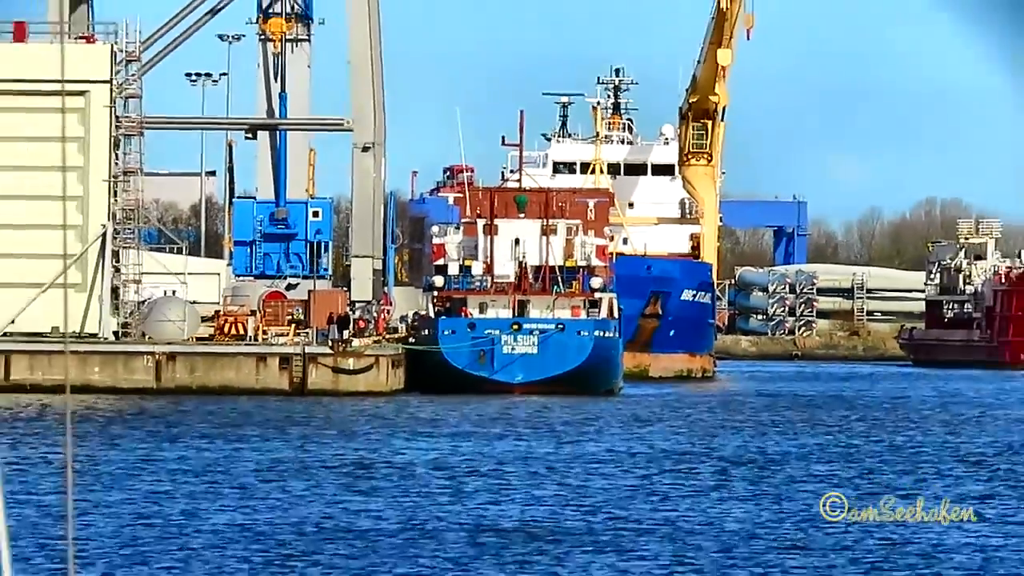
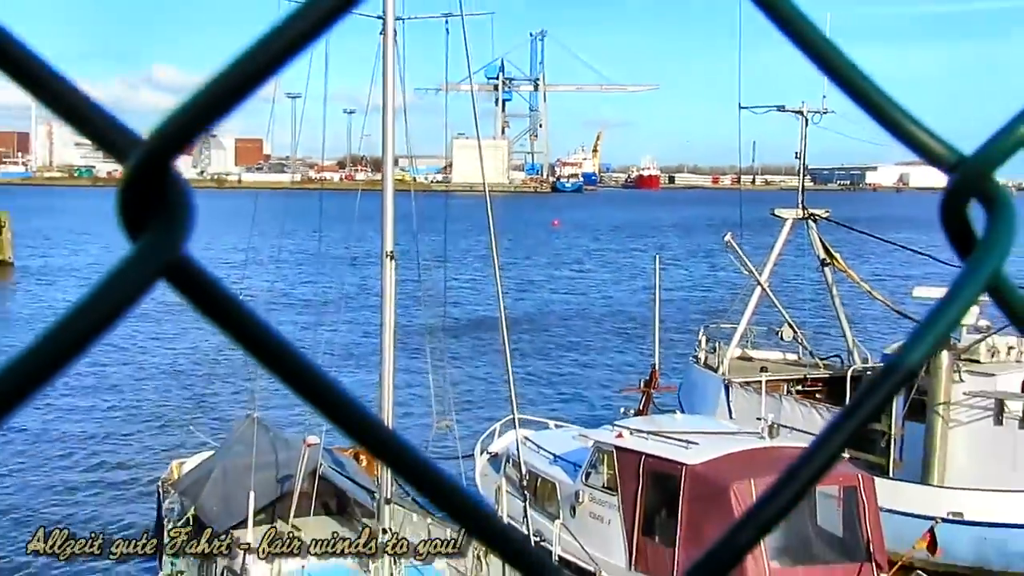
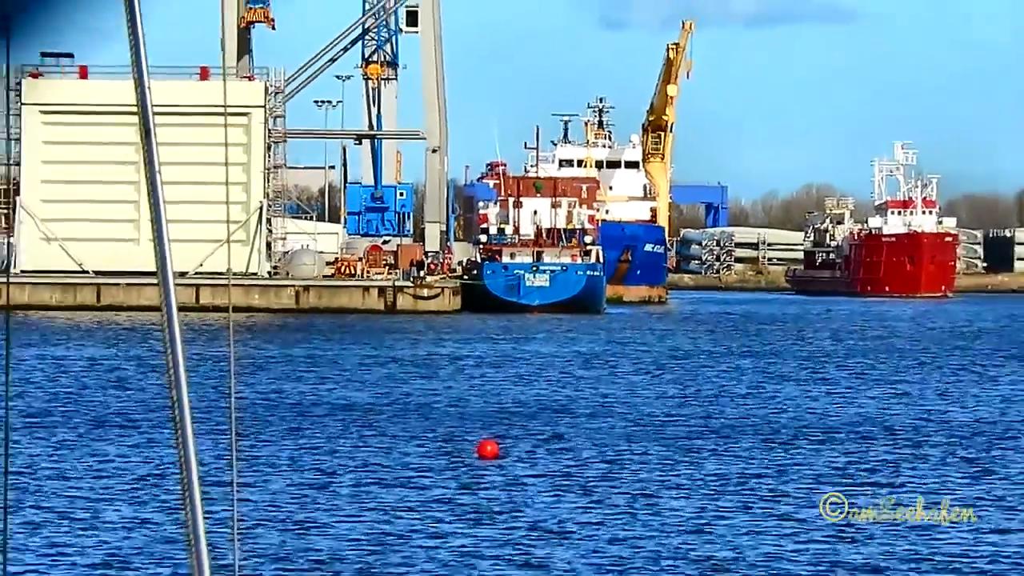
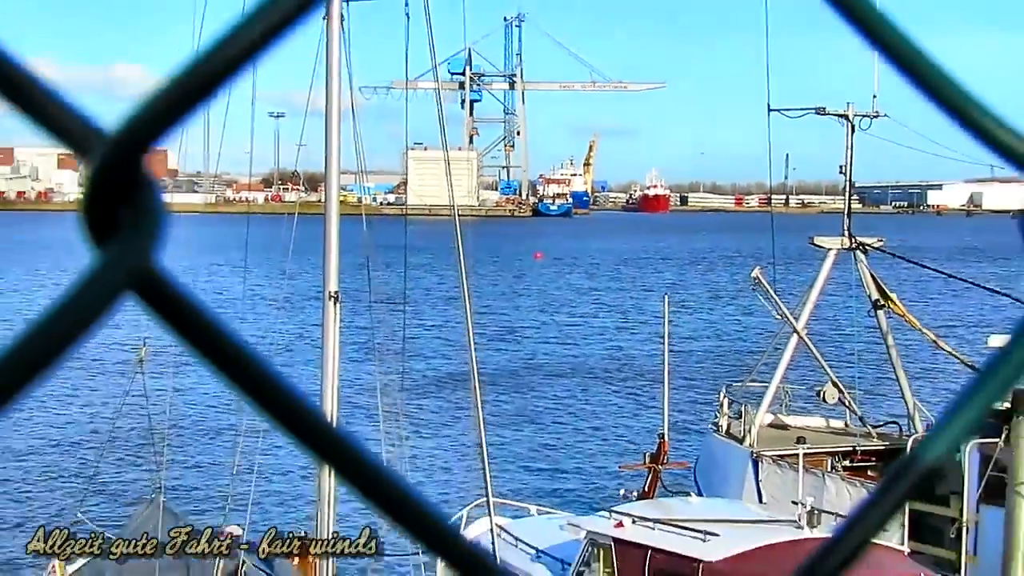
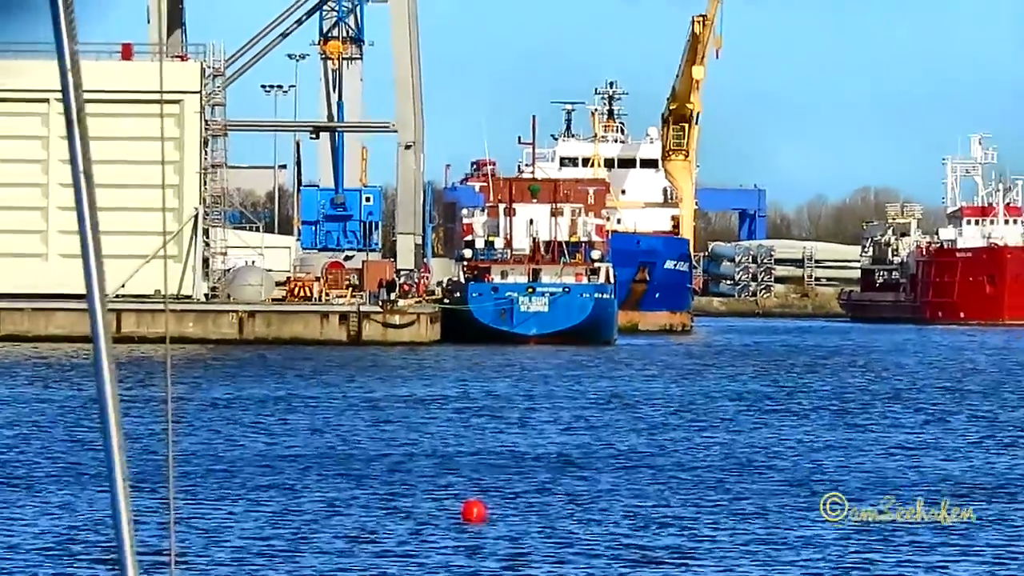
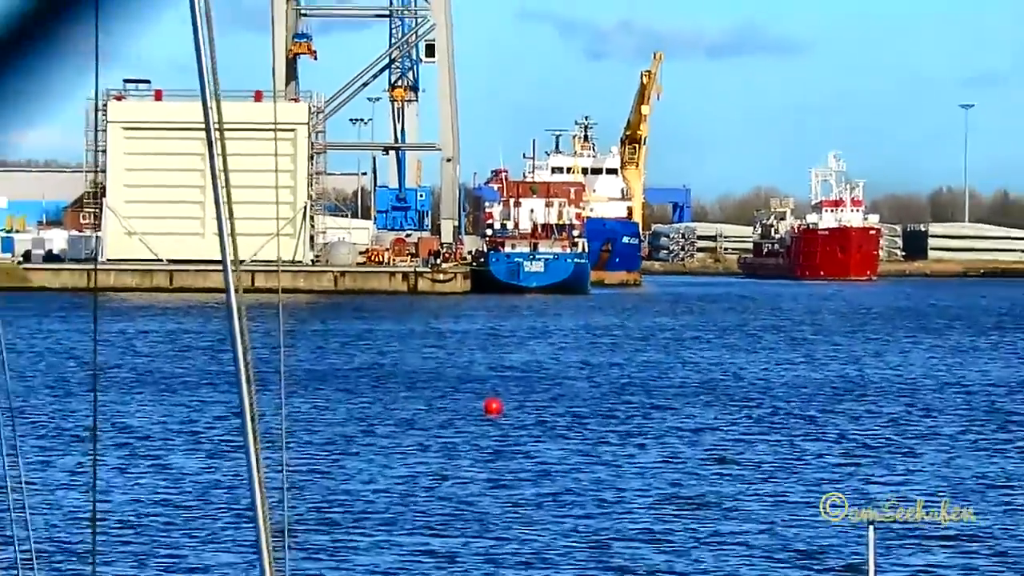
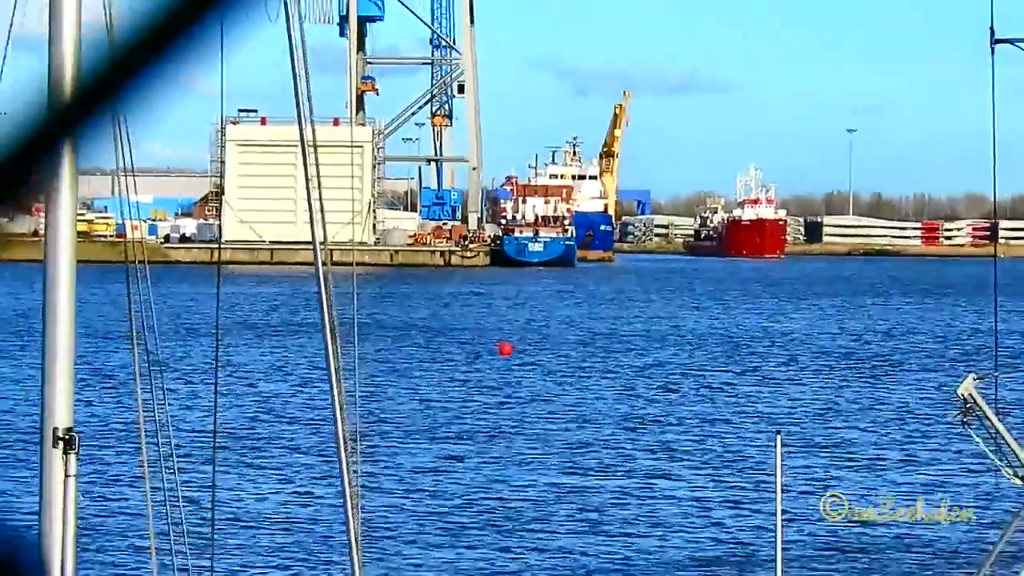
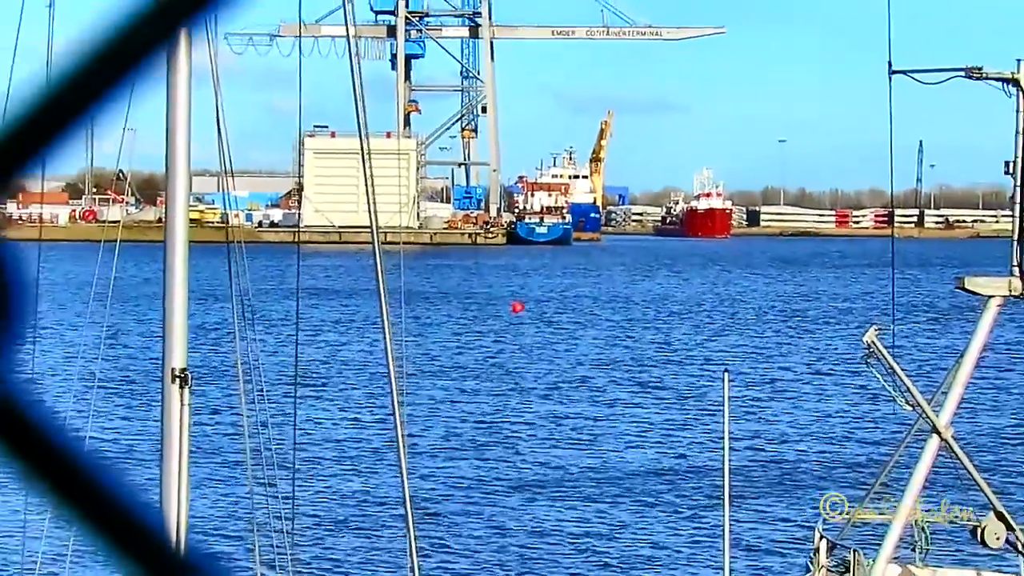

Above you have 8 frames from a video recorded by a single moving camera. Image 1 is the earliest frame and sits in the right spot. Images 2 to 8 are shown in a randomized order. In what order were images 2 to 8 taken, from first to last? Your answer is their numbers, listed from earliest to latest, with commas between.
5, 3, 6, 7, 8, 4, 2
